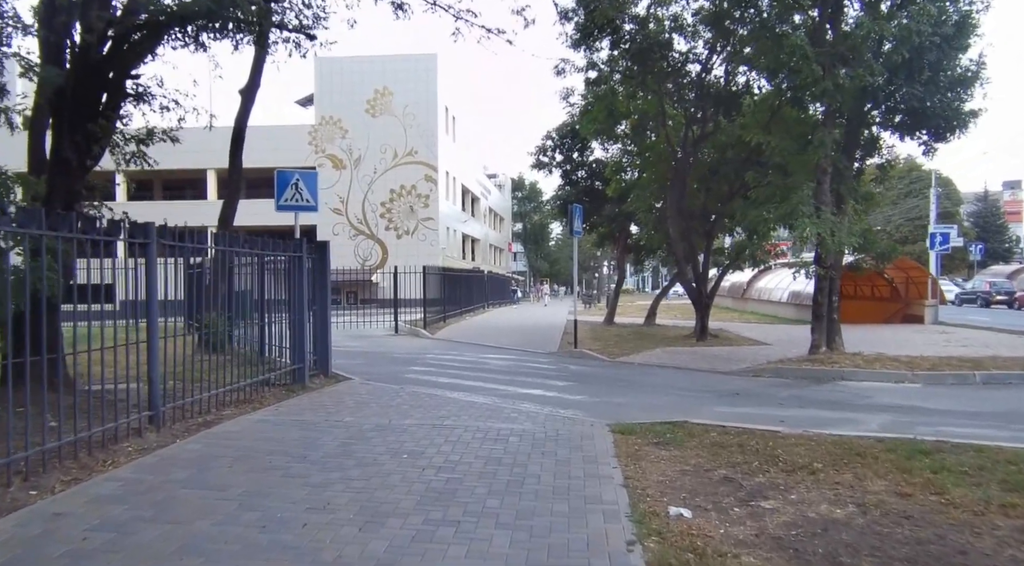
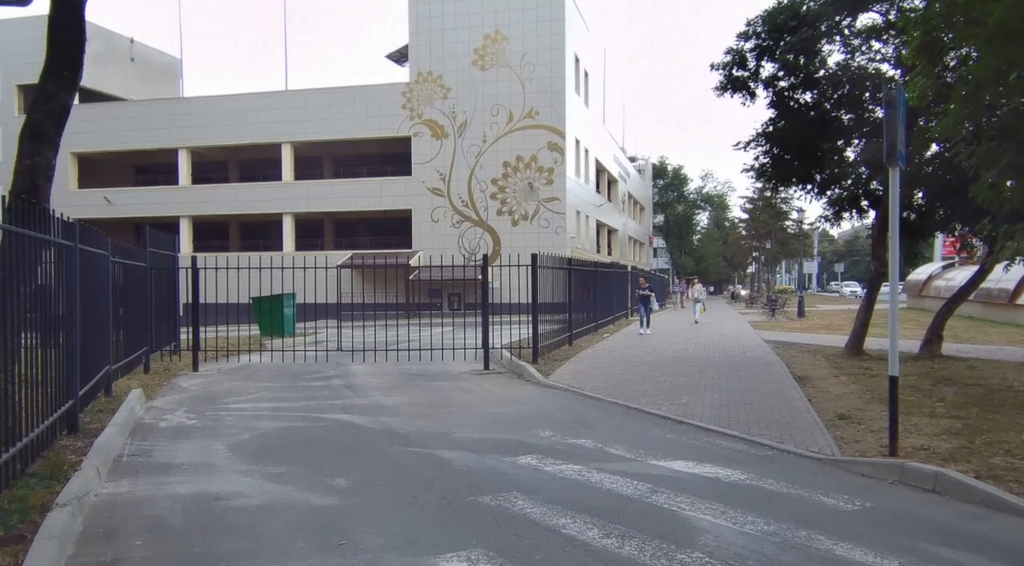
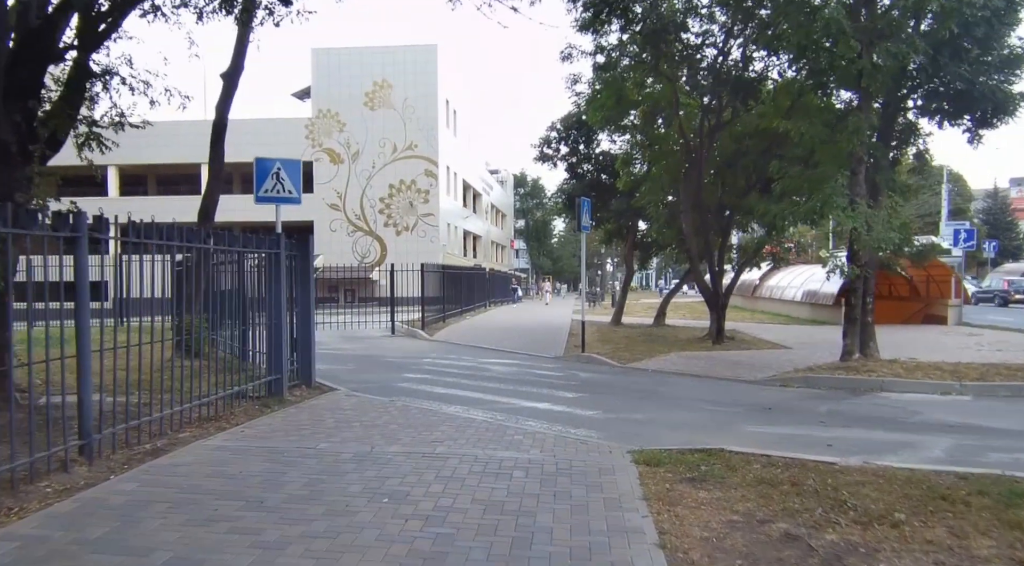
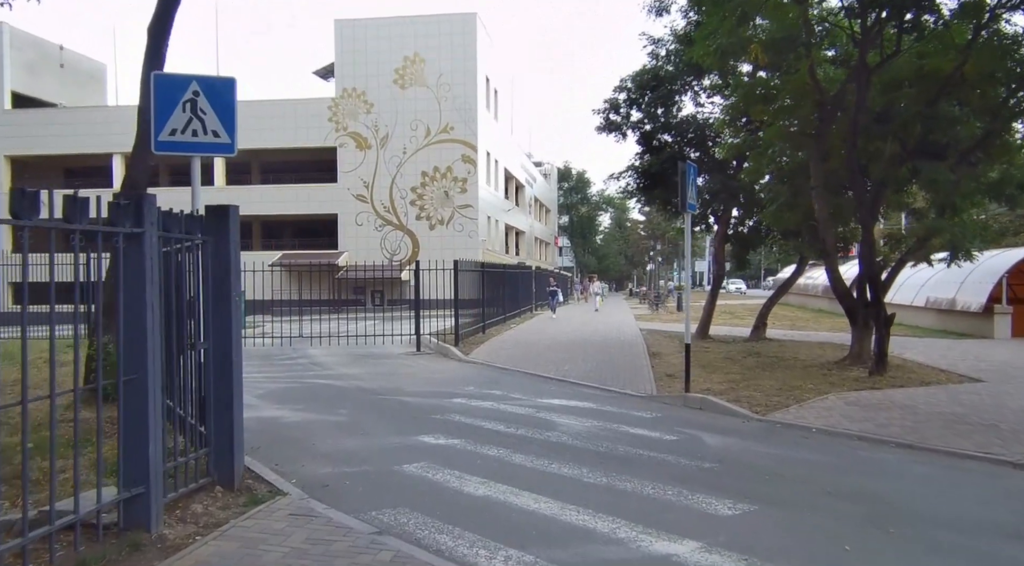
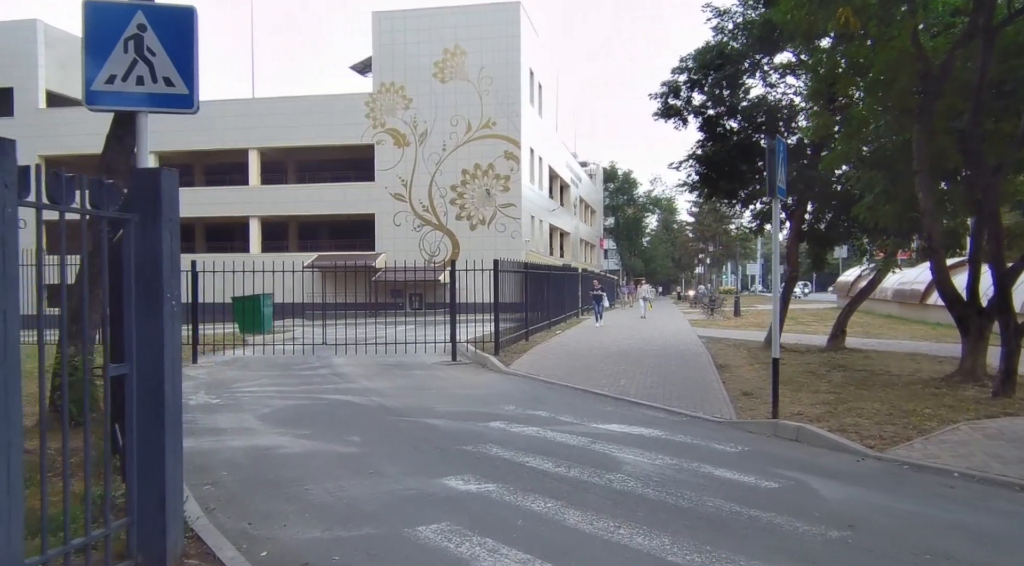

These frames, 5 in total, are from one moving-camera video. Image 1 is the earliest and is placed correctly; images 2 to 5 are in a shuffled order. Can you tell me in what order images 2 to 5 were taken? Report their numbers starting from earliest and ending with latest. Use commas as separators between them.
3, 4, 5, 2
